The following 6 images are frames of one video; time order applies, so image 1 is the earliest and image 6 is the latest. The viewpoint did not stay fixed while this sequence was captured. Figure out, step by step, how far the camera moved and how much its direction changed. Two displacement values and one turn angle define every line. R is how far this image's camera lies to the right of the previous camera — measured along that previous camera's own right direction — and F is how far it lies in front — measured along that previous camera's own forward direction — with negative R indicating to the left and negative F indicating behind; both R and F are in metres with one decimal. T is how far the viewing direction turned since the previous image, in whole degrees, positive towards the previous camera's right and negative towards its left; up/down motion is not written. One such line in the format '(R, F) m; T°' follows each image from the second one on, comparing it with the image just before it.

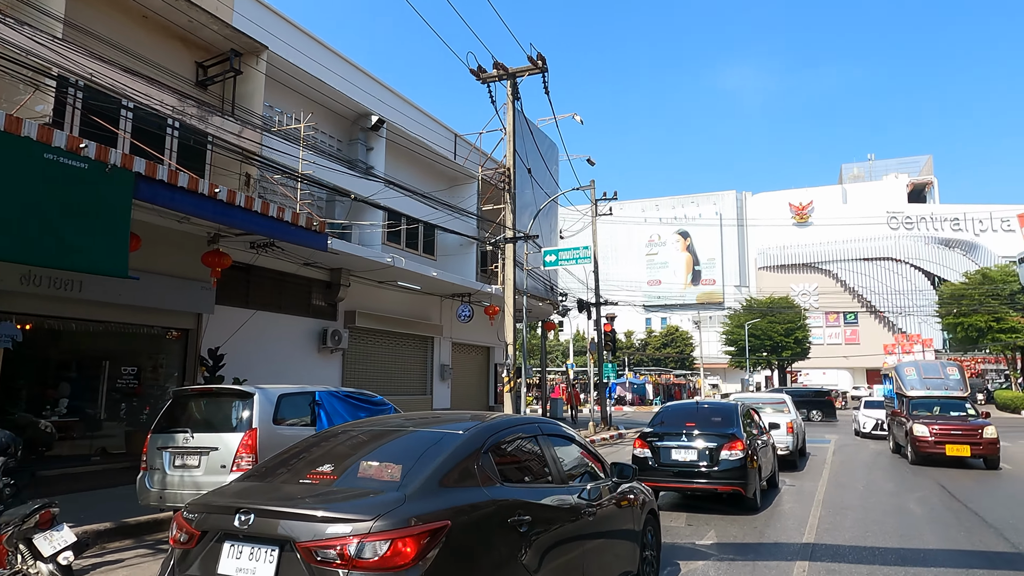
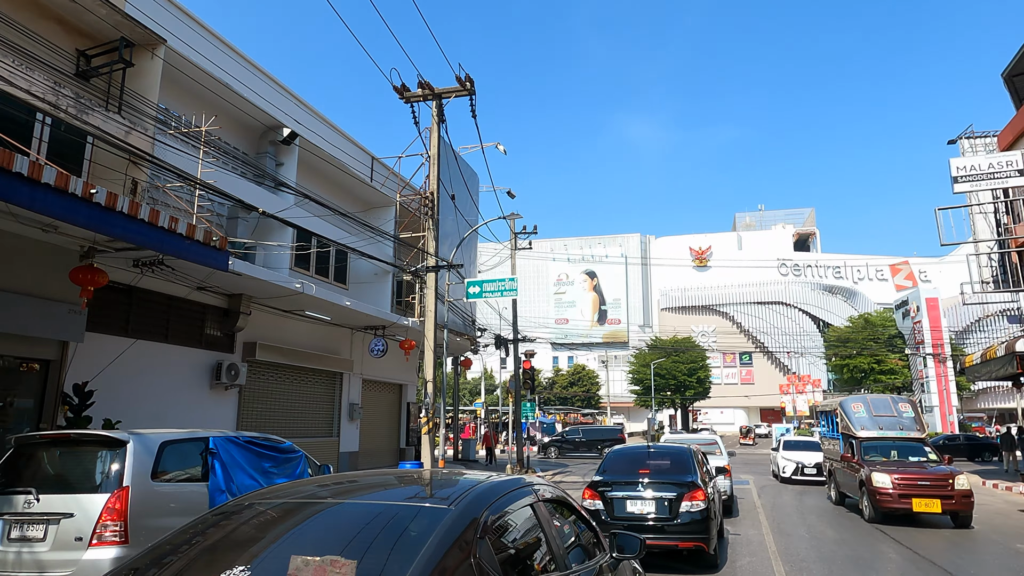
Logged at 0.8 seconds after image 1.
(-0.4, +1.1) m; +8°
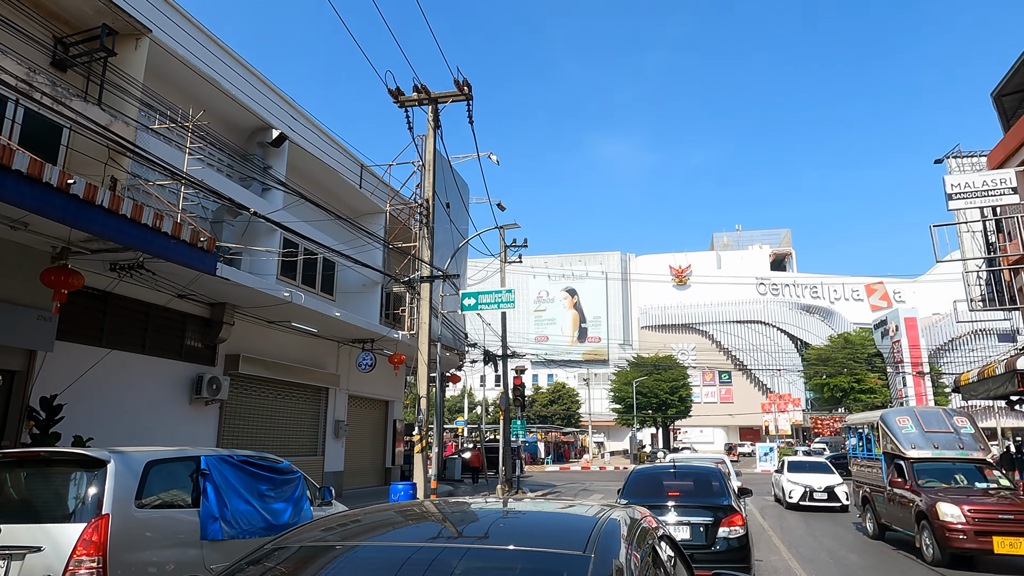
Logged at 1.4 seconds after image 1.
(-0.5, +0.7) m; +2°
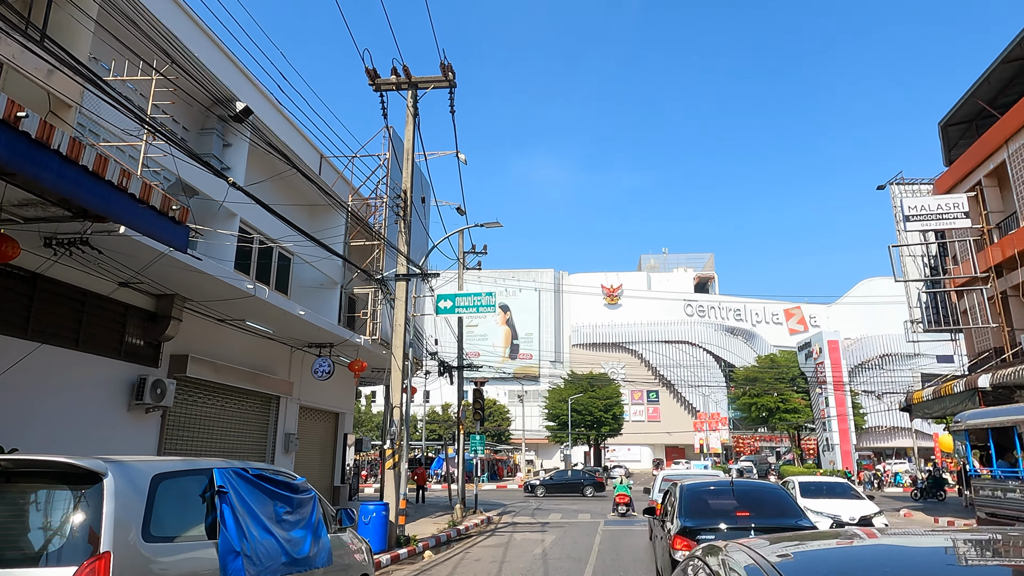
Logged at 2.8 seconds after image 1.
(-1.3, +1.2) m; +7°
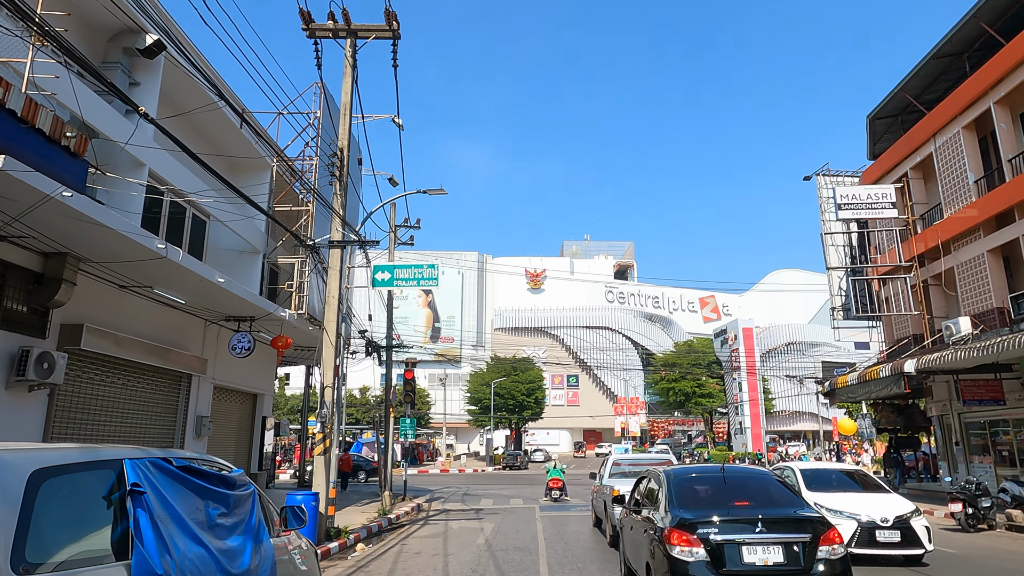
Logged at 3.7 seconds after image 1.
(-0.5, +1.0) m; +7°
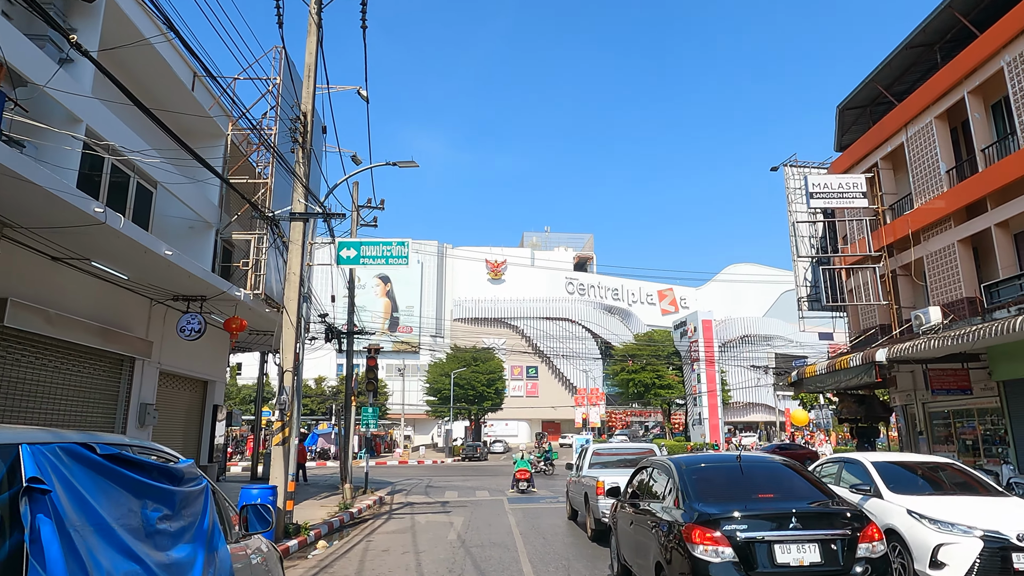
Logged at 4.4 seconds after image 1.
(-0.3, +0.8) m; +4°
